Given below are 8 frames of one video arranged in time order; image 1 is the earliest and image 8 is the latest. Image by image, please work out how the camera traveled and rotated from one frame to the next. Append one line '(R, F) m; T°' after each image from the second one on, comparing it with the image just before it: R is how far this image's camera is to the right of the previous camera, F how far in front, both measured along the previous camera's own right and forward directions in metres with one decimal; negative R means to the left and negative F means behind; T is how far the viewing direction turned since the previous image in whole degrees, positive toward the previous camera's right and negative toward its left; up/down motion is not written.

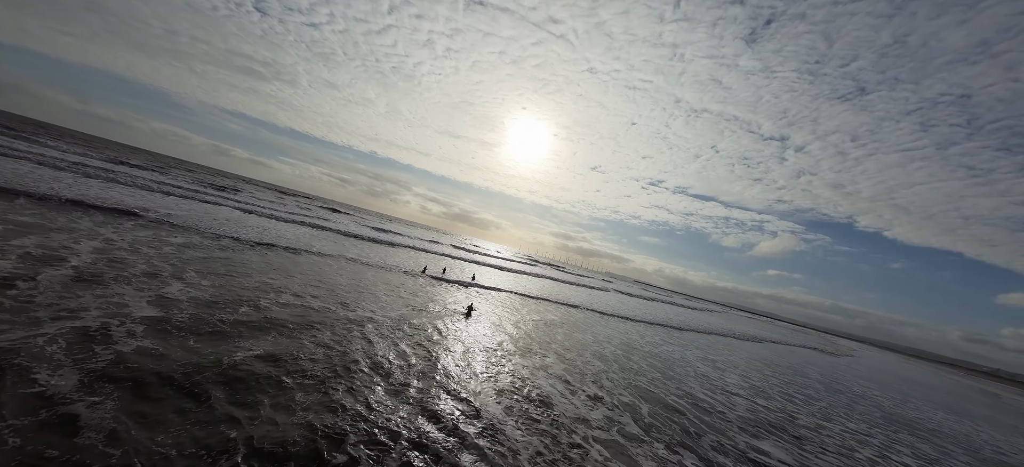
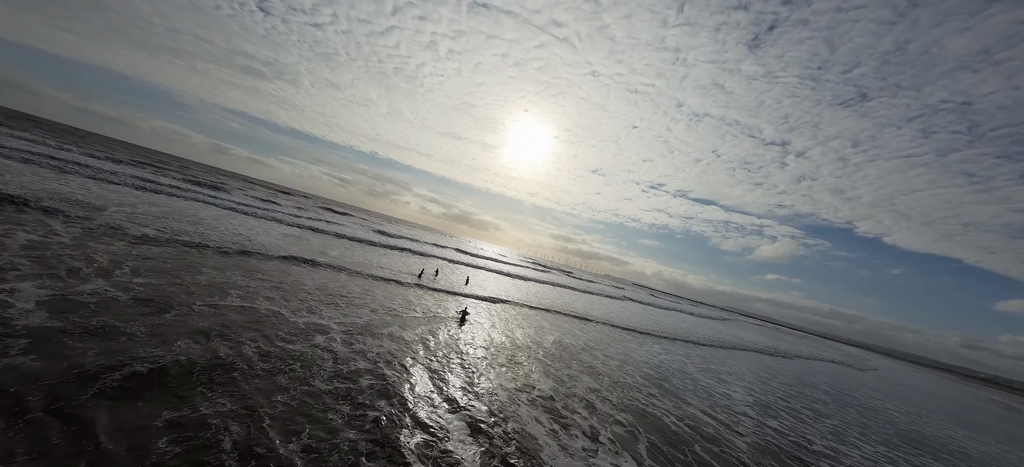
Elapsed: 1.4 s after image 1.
(+0.5, +1.3) m; 0°
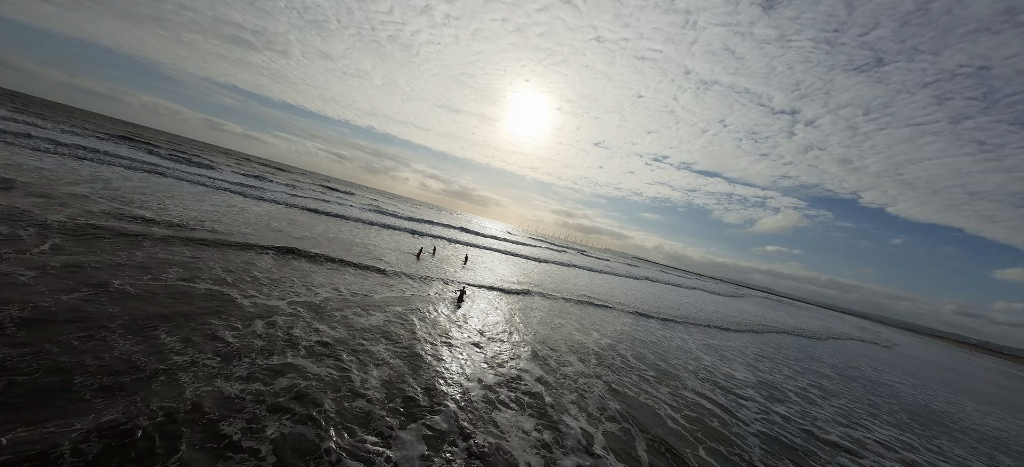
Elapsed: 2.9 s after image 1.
(+0.3, +1.4) m; 0°
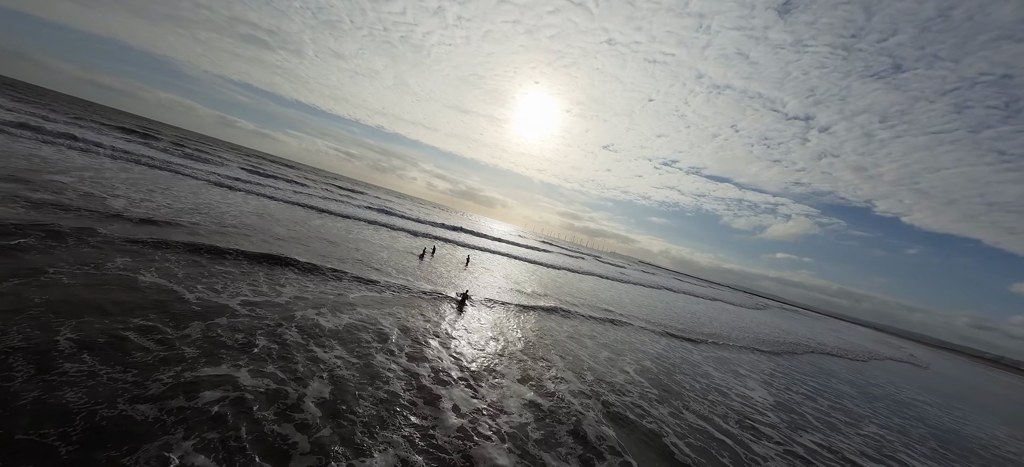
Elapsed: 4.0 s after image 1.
(+0.3, +1.2) m; -1°
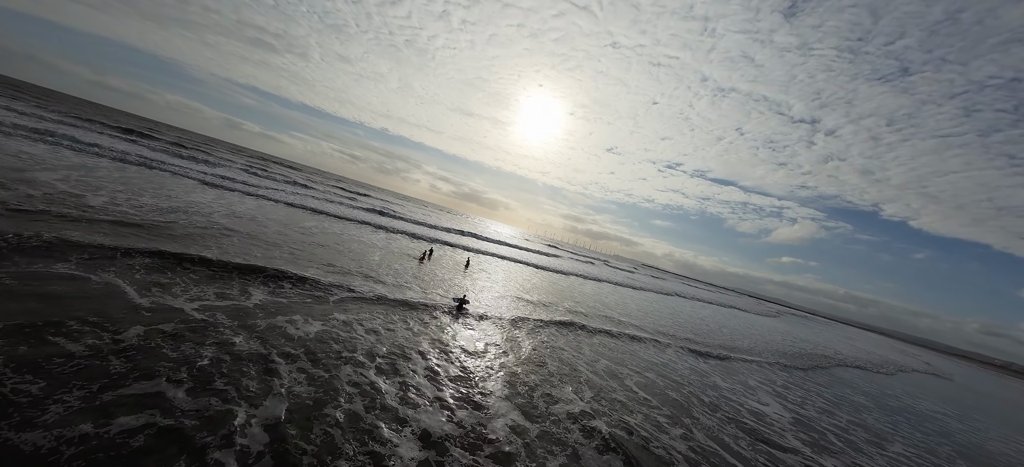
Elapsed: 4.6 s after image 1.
(+0.2, +0.9) m; -1°
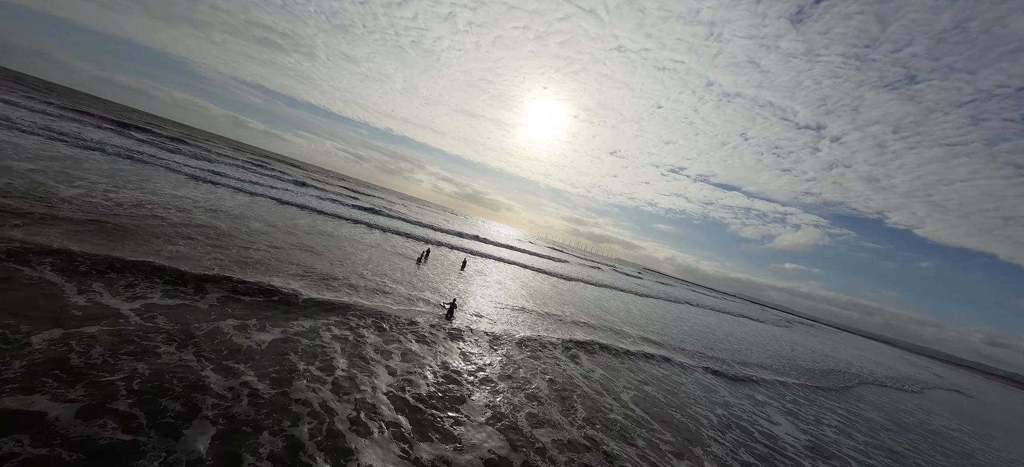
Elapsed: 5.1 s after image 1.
(+0.3, +1.0) m; 0°
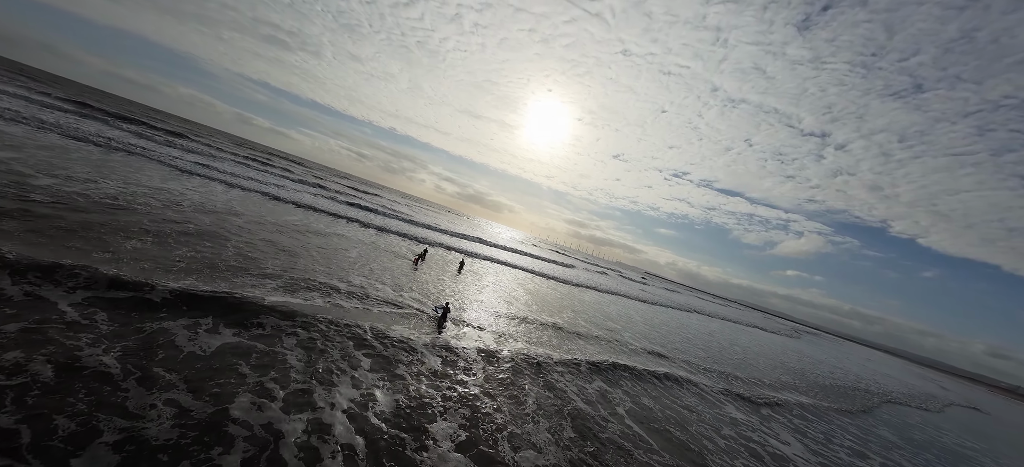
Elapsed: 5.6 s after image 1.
(+0.2, +0.8) m; 0°
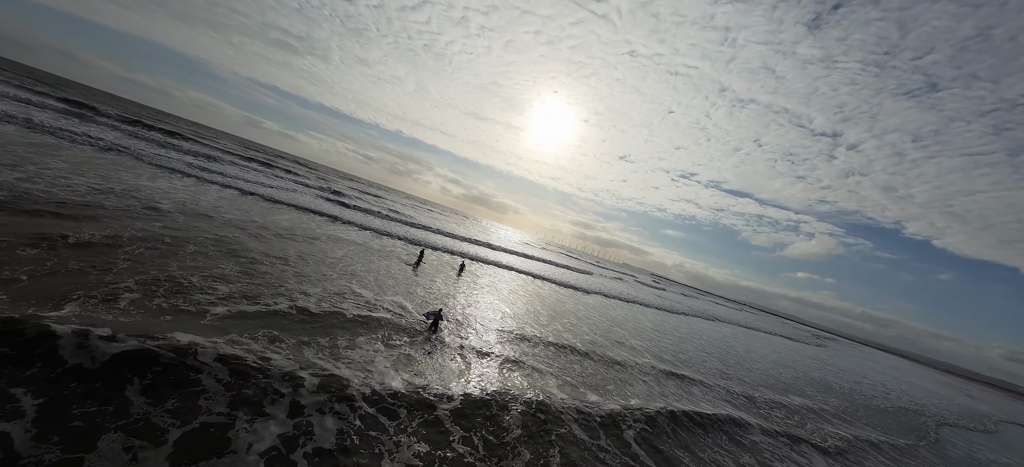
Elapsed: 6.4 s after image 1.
(+0.4, +1.3) m; -1°
